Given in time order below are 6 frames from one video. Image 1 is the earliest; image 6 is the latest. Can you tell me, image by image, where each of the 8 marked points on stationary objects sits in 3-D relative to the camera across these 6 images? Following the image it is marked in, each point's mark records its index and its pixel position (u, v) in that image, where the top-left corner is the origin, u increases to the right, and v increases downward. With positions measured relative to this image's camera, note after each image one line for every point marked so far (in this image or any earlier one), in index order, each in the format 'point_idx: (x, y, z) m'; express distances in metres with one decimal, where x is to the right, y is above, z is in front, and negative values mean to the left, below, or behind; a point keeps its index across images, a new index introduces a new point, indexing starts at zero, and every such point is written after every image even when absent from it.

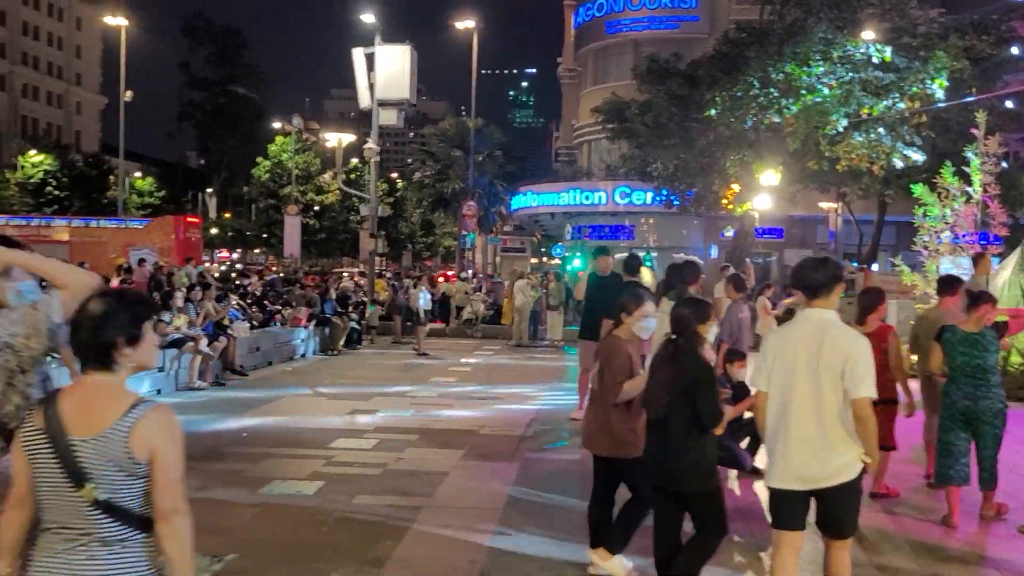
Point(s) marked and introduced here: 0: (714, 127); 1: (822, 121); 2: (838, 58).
0: (+4.4, +3.5, +18.7) m
1: (+5.9, +3.2, +16.5) m
2: (+6.3, +4.5, +16.7) m
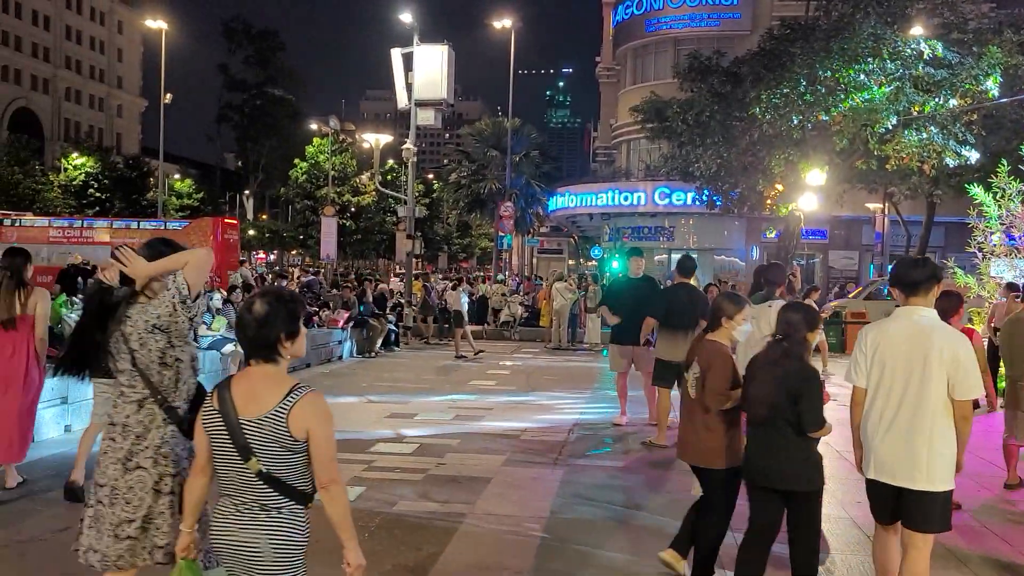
0: (+5.2, +3.4, +18.3) m
1: (+6.7, +3.2, +16.0) m
2: (+7.0, +4.4, +16.1) m
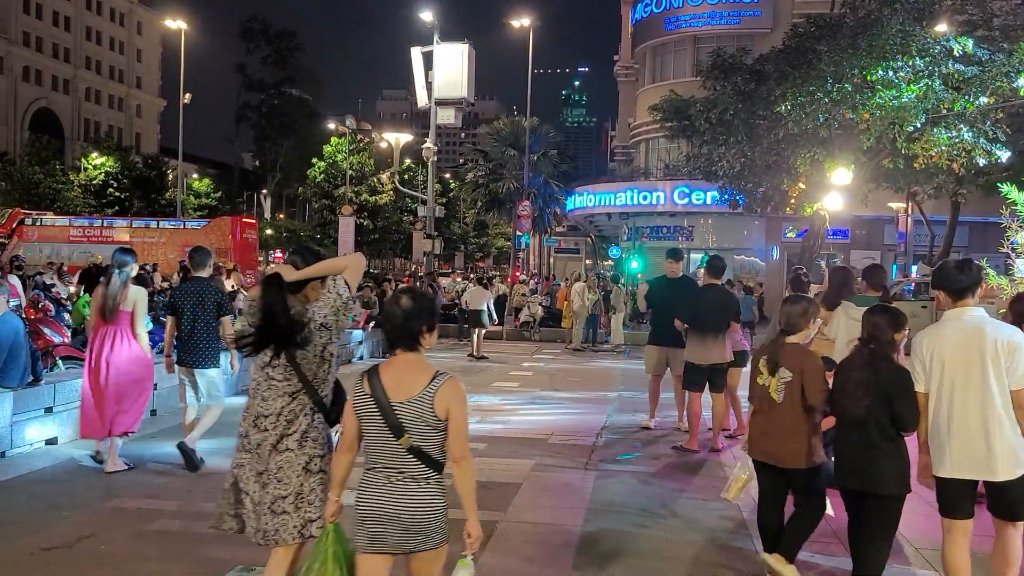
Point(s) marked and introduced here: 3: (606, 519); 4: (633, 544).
0: (+5.7, +3.4, +18.0) m
1: (+7.1, +3.1, +15.7) m
2: (+7.4, +4.4, +15.8) m
3: (+0.7, -1.7, +6.3) m
4: (+0.8, -1.7, +5.7) m
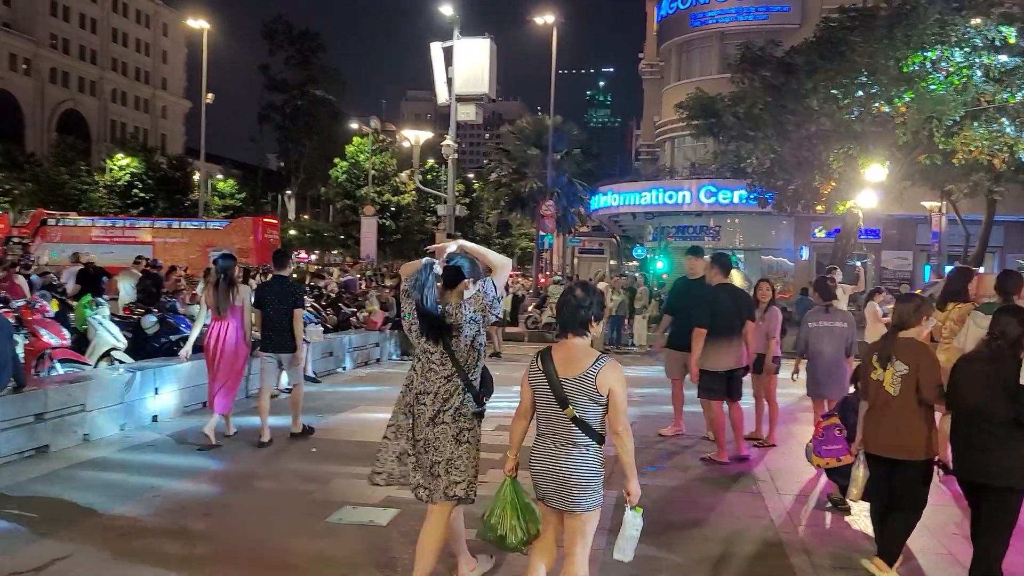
0: (+6.1, +3.4, +17.4) m
1: (+7.4, +3.1, +15.1) m
2: (+7.8, +4.4, +15.2) m
3: (+0.8, -1.7, +5.8) m
4: (+0.9, -1.7, +5.3) m
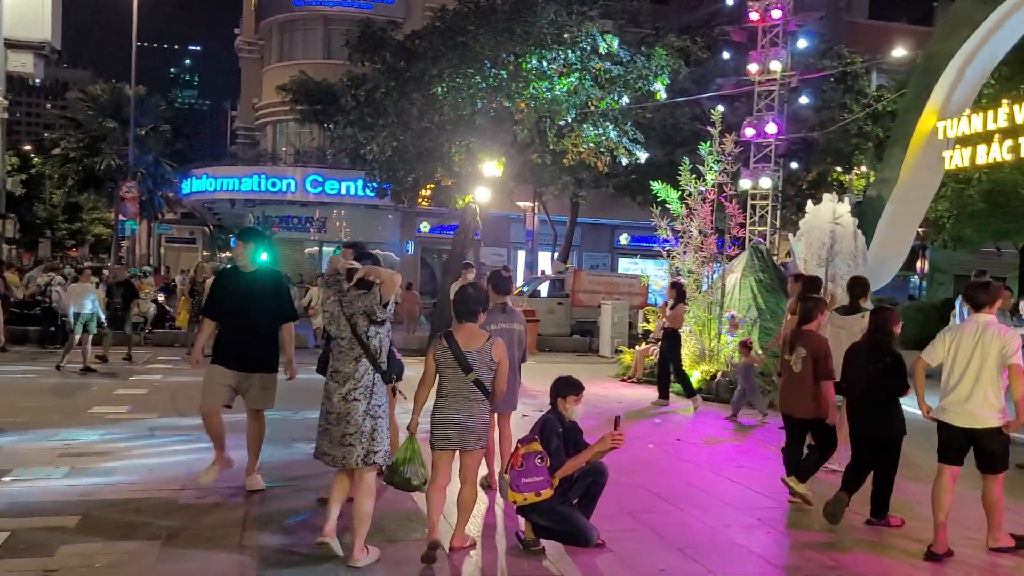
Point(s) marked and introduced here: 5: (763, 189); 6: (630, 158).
0: (-1.5, +3.5, +16.9) m
1: (+0.7, +3.2, +15.4) m
2: (+1.0, +4.4, +15.6) m
3: (-1.1, -1.7, +4.1) m
4: (-0.8, -1.7, +3.7) m
5: (+4.5, +1.8, +15.3) m
6: (+2.4, +2.7, +18.0) m
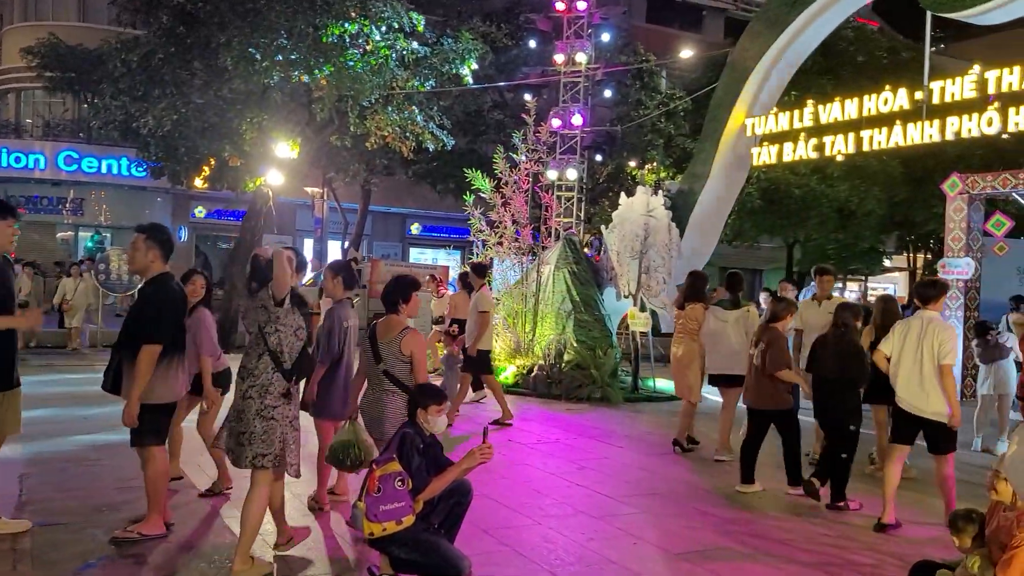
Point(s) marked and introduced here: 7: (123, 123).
0: (-5.1, +3.7, +15.3) m
1: (-2.6, +3.3, +14.4) m
2: (-2.4, +4.6, +14.7) m
3: (-1.5, -1.6, +3.1) m
4: (-1.1, -1.7, +2.8) m
5: (+1.0, +1.9, +15.3) m
6: (-1.6, +2.9, +17.4) m
7: (-7.8, +3.3, +17.2) m
